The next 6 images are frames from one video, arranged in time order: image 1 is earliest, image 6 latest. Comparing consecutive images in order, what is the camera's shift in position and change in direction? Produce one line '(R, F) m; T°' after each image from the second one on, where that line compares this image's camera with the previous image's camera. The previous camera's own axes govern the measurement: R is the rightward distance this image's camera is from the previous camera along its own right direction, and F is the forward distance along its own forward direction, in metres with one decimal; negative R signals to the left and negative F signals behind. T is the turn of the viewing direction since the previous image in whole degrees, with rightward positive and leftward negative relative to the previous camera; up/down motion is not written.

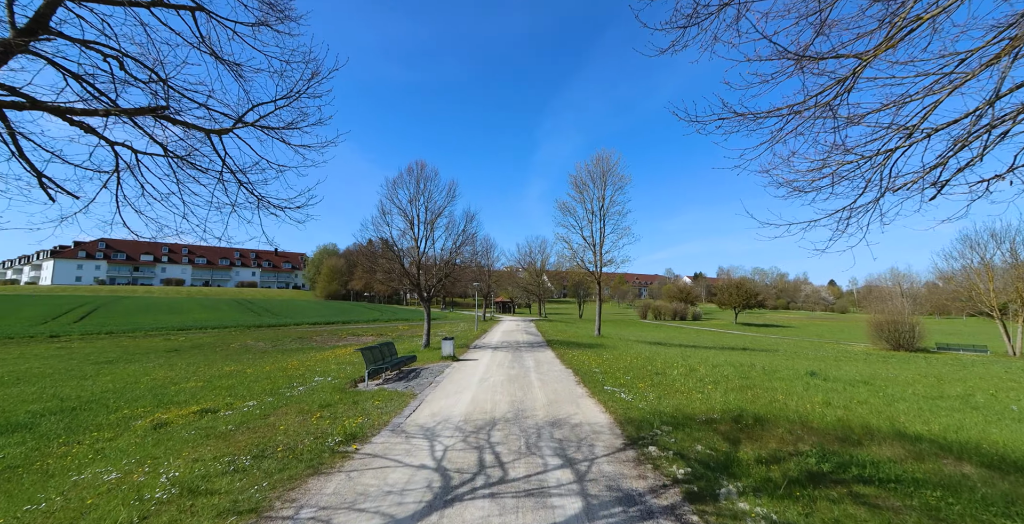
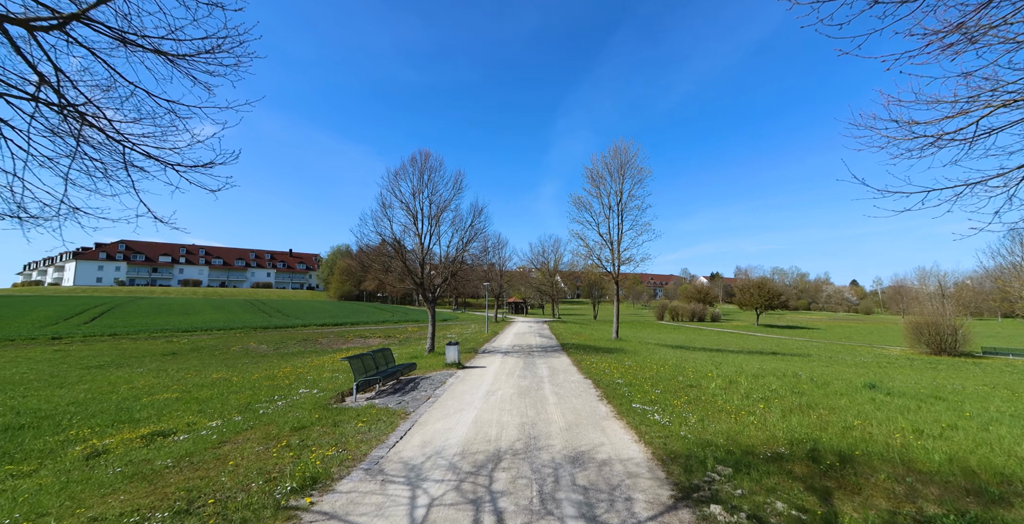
(+0.1, +1.5) m; -2°
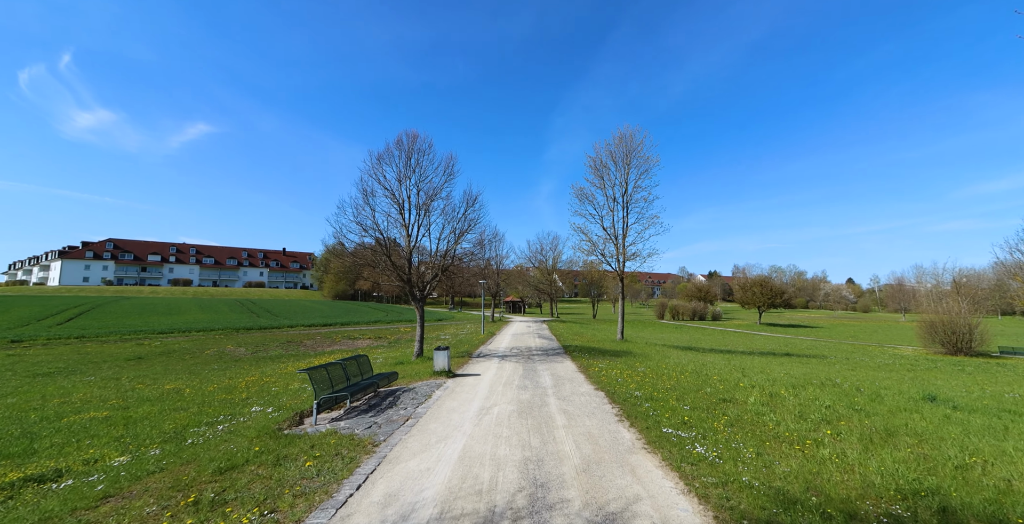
(0.0, +1.8) m; 0°
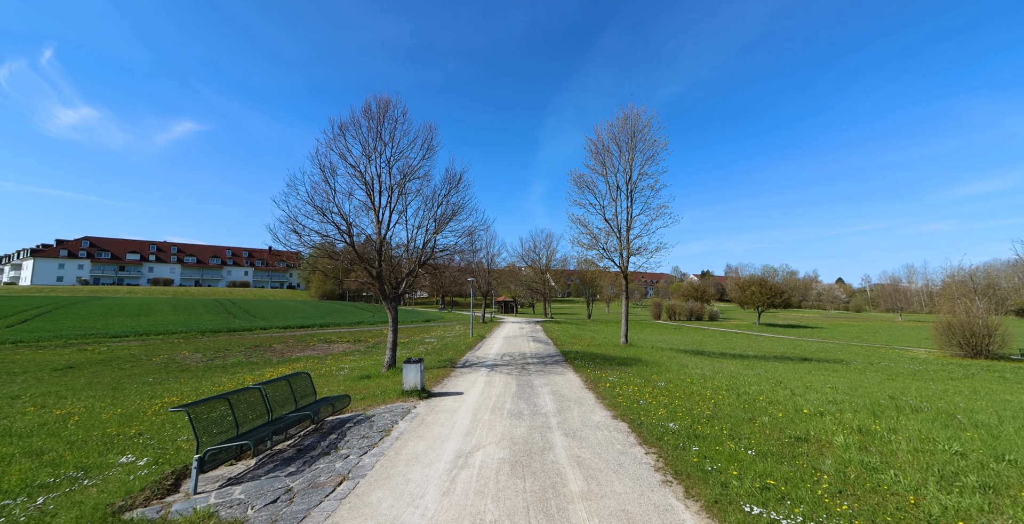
(0.0, +2.6) m; +1°
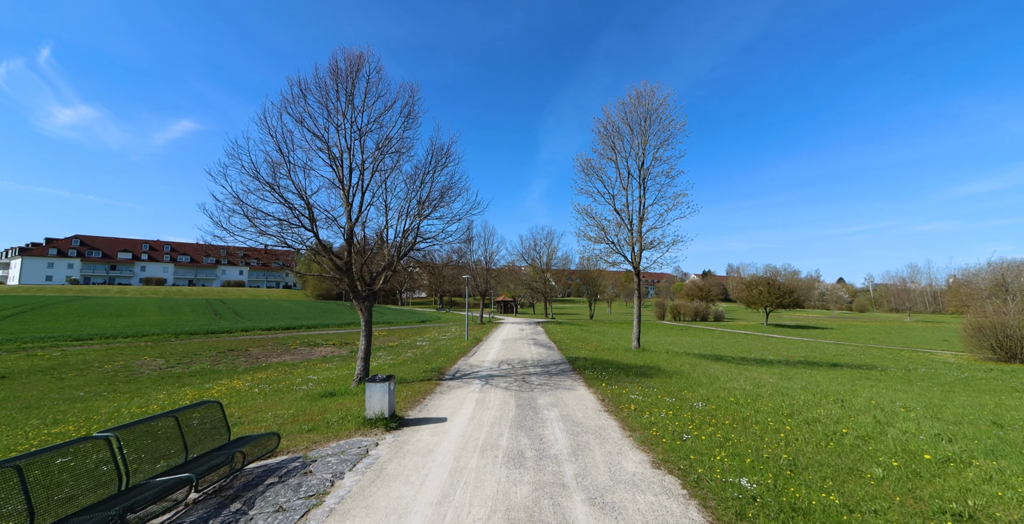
(0.0, +2.3) m; 0°
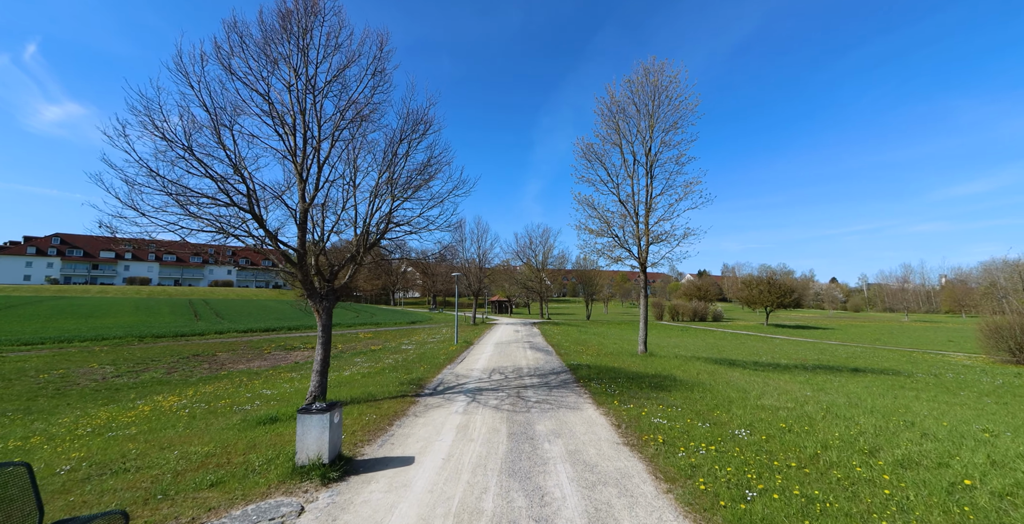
(+0.1, +2.0) m; +1°
